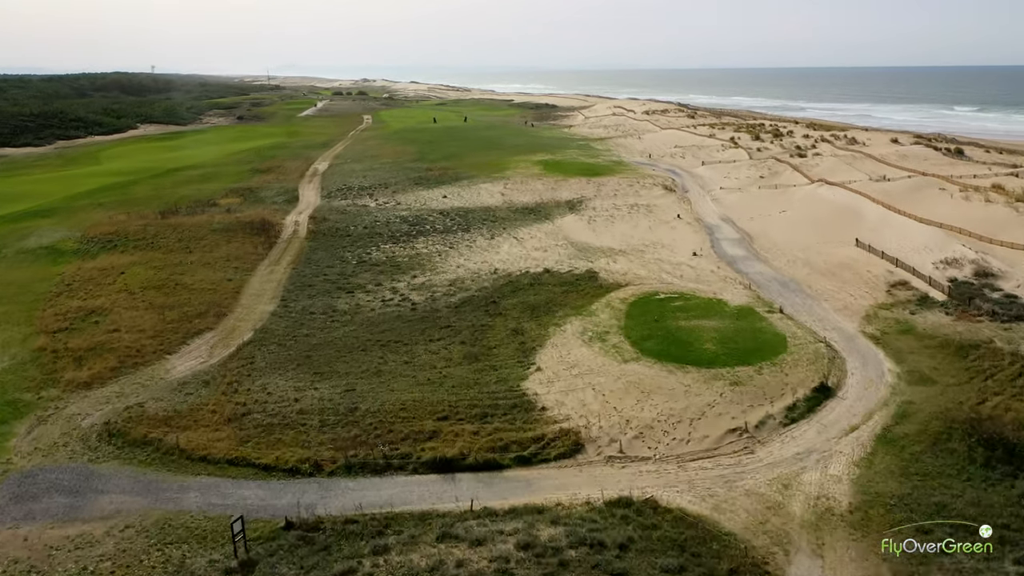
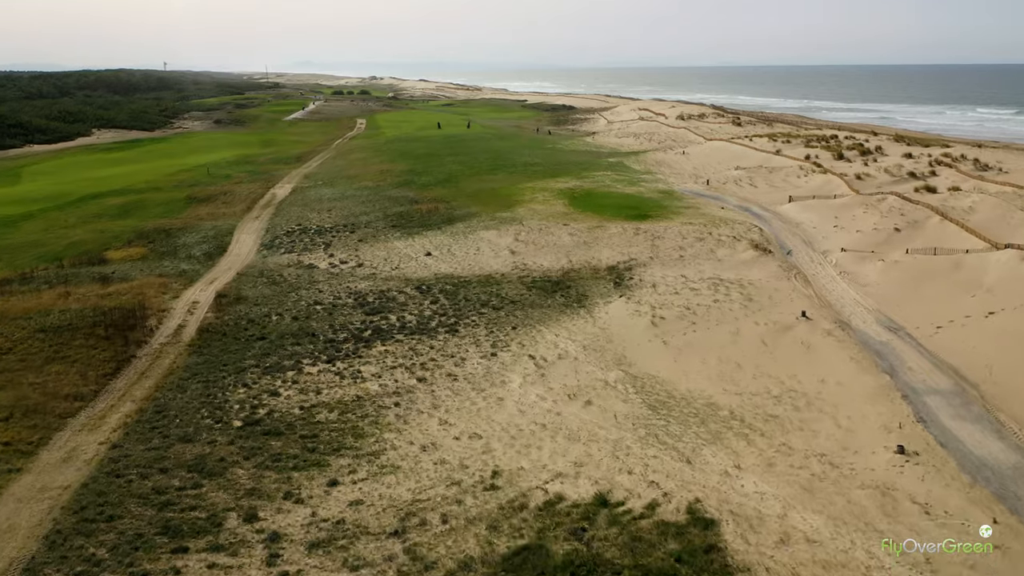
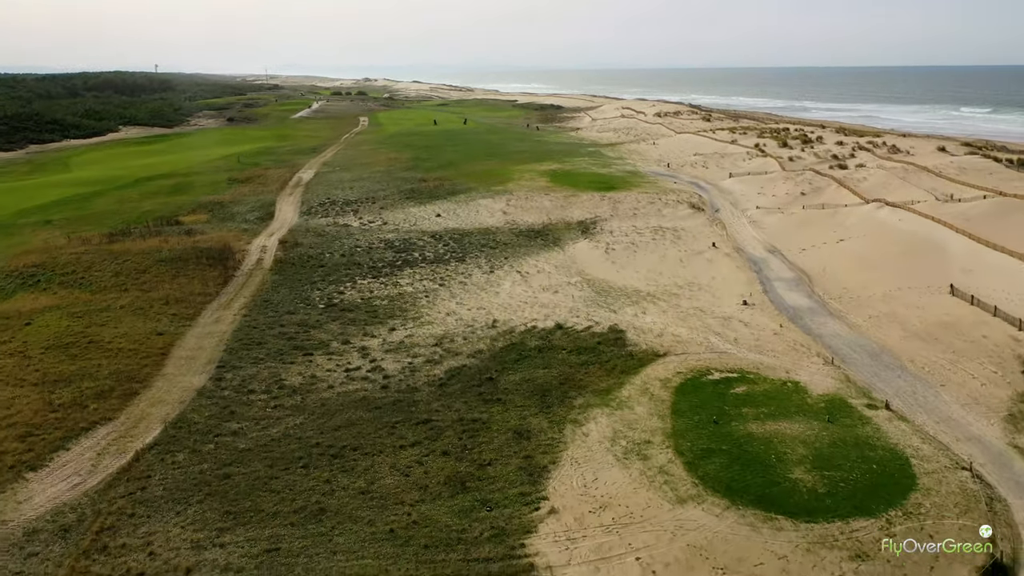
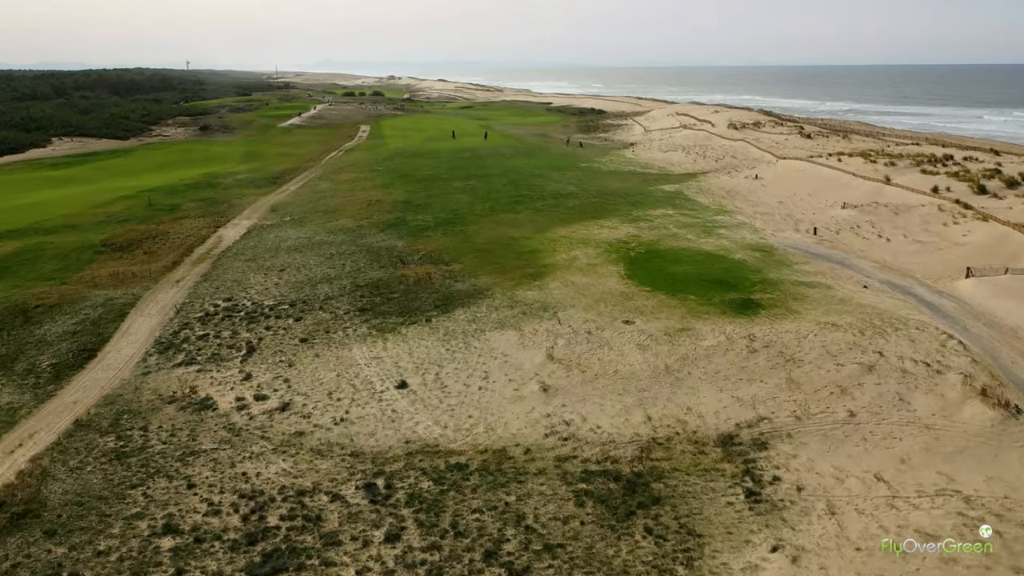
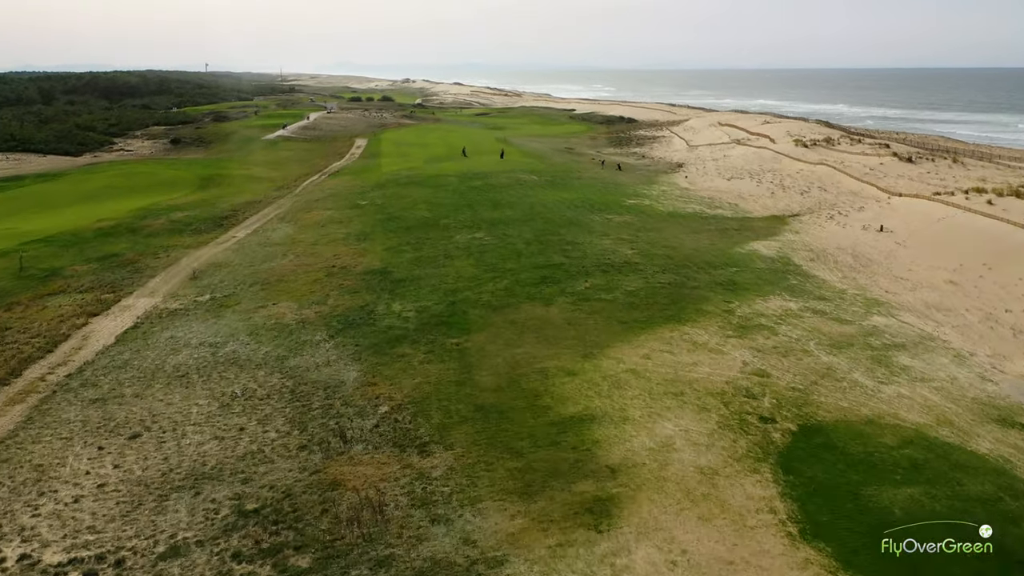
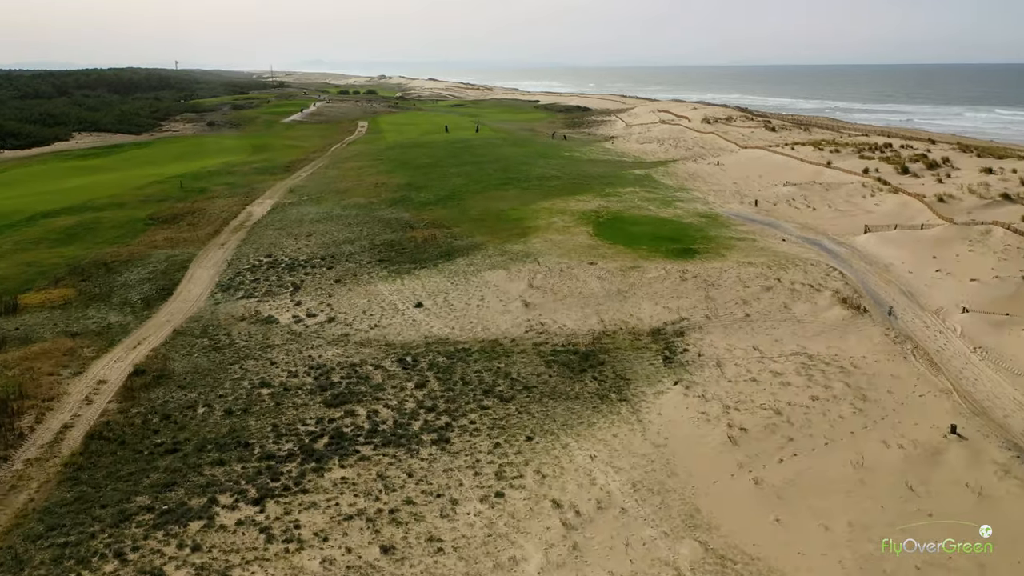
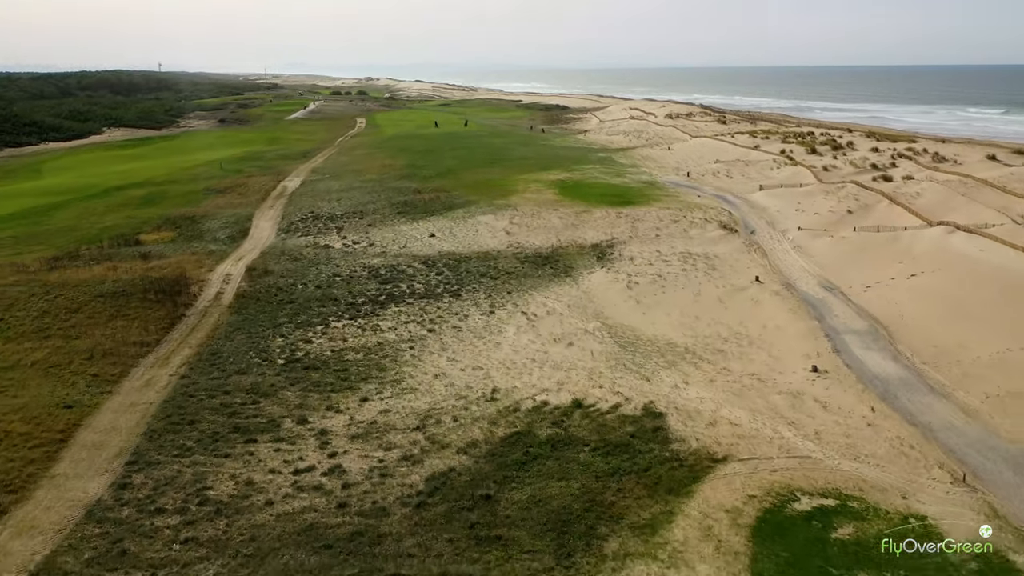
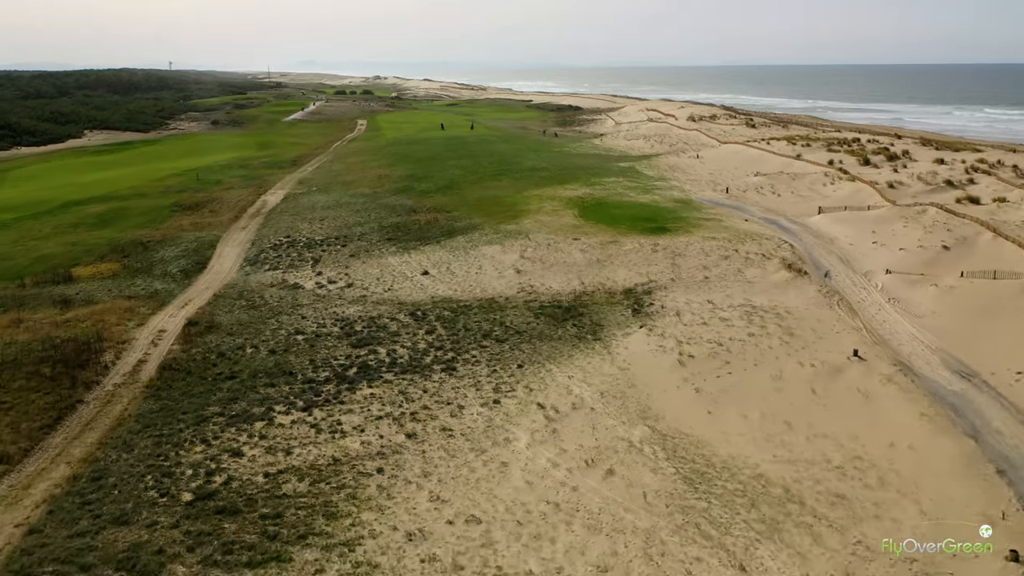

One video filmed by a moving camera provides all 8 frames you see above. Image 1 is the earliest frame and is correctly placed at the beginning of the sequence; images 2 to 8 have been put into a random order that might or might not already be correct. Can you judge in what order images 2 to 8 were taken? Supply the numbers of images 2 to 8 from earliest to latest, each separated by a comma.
3, 7, 2, 8, 6, 4, 5
